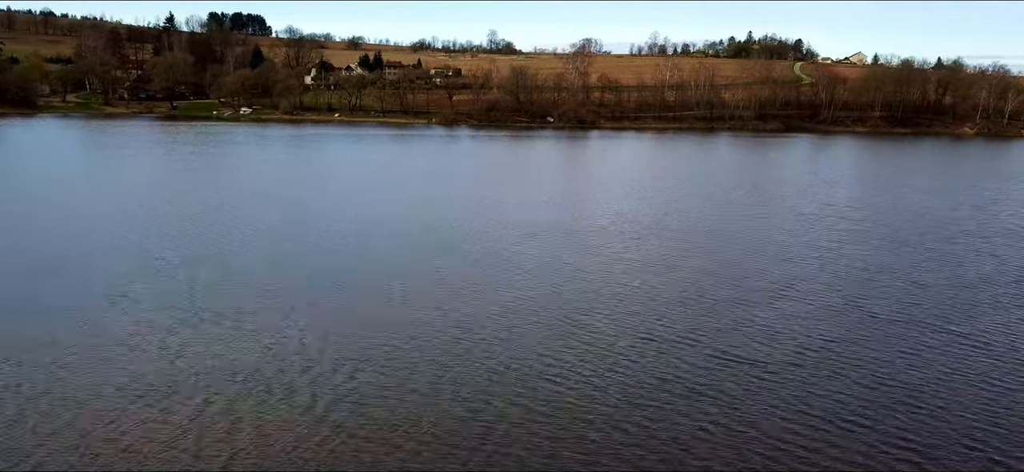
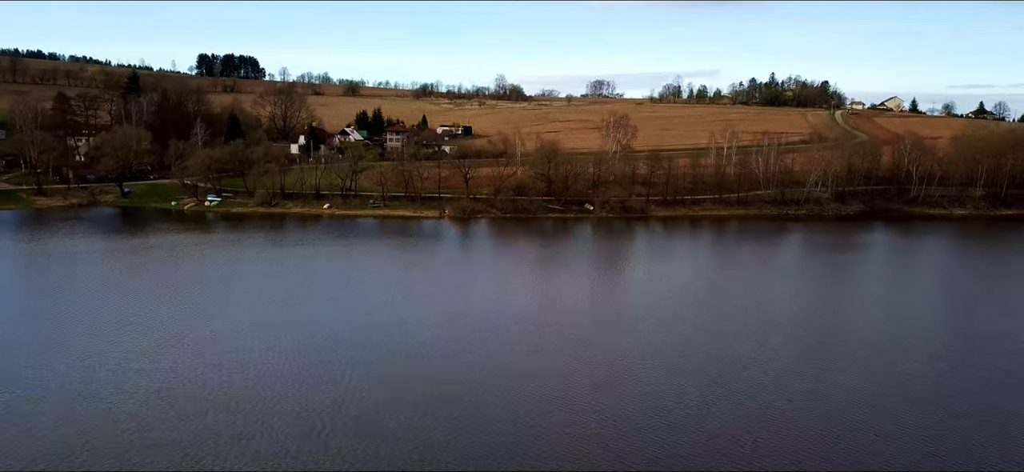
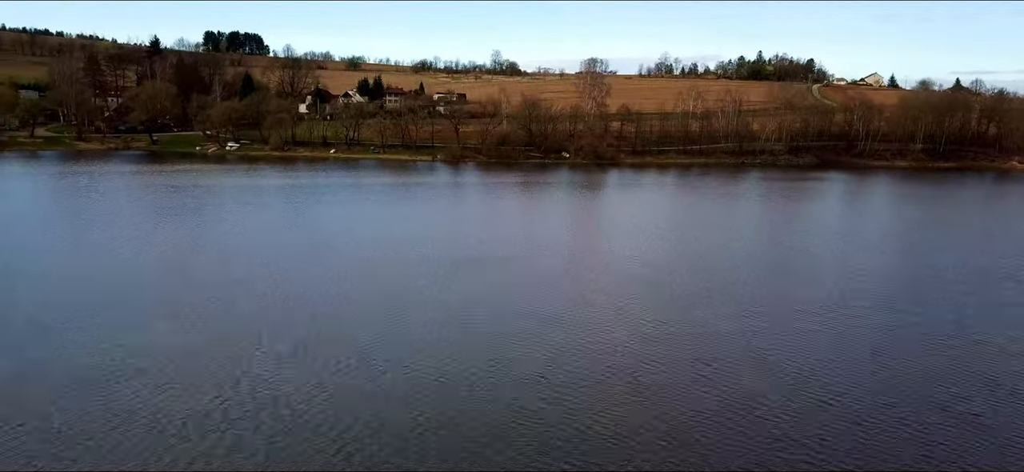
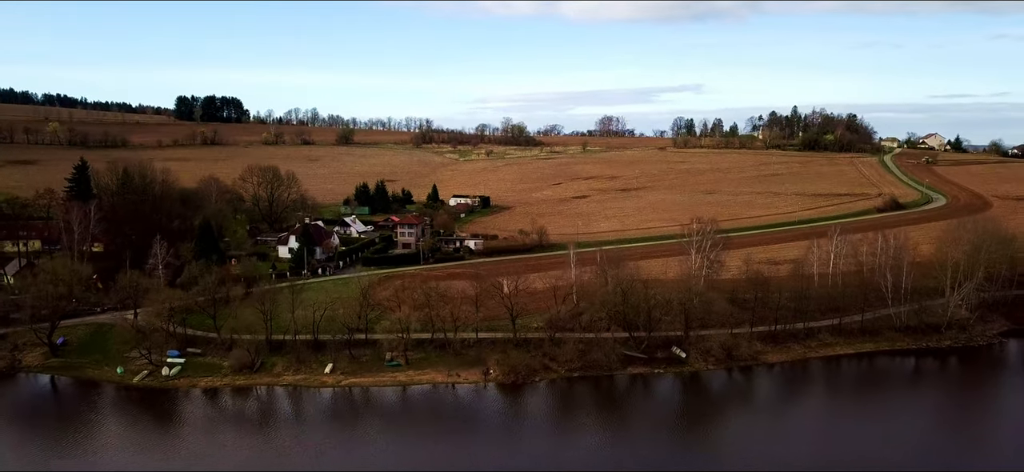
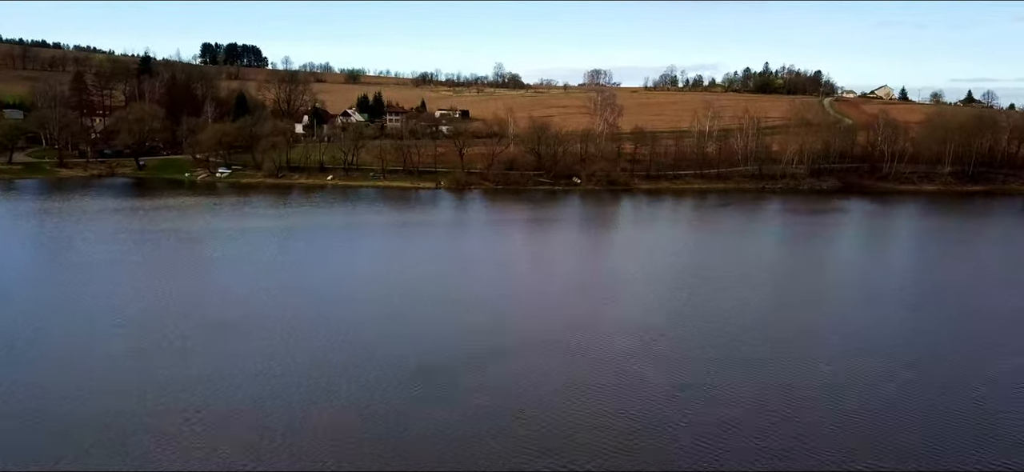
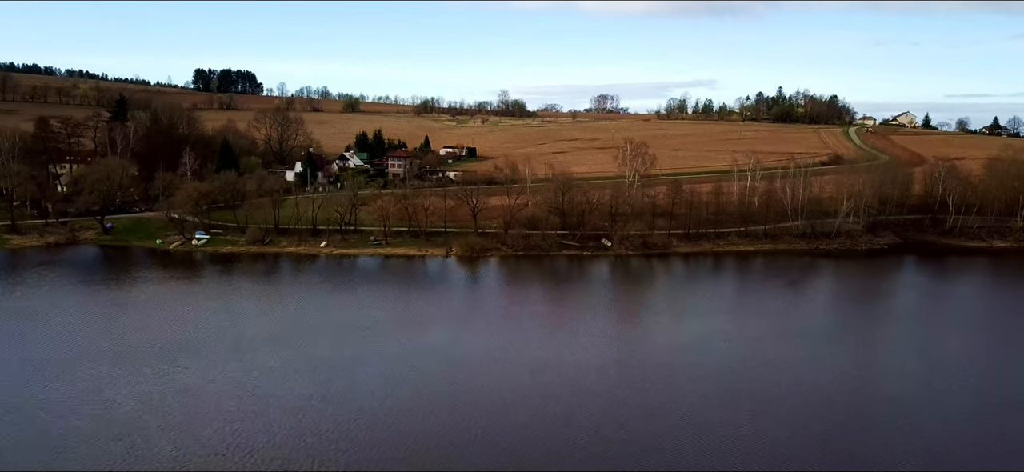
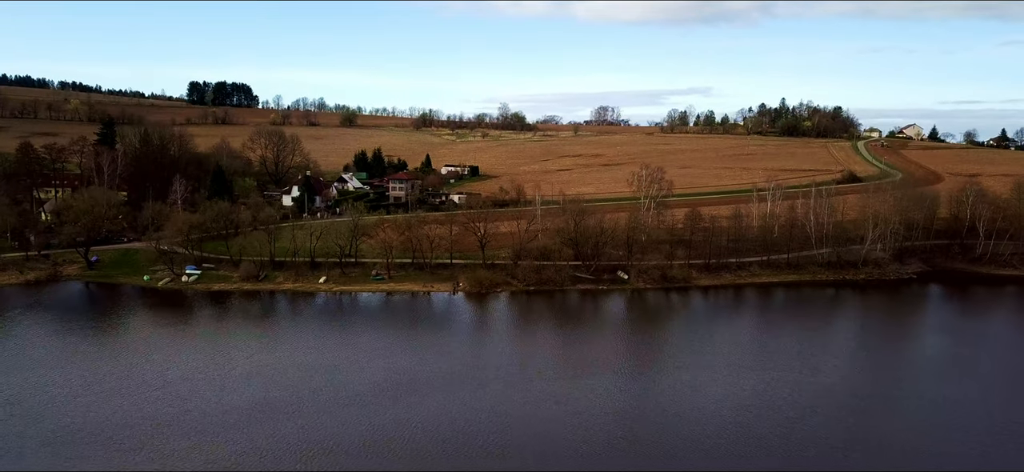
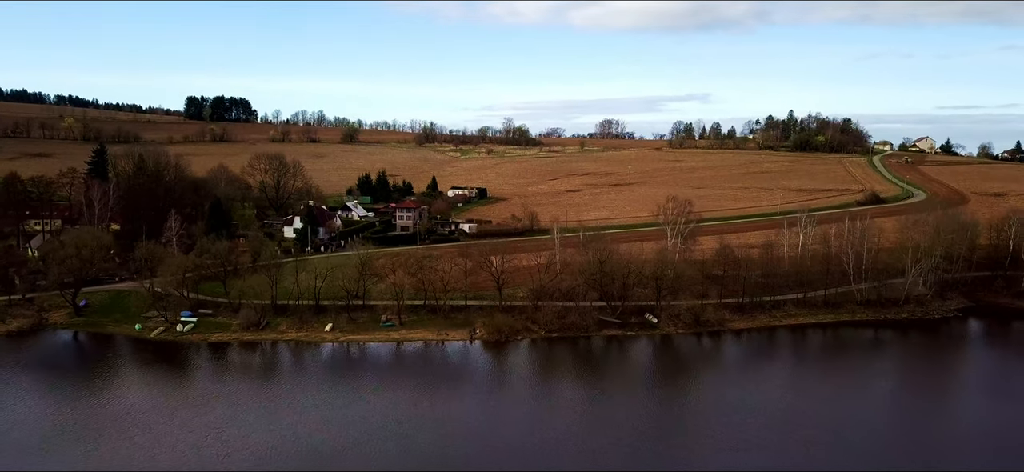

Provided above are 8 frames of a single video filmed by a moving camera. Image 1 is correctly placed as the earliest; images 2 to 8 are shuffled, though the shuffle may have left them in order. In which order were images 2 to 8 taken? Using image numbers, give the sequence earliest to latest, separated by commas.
3, 5, 2, 6, 7, 8, 4
